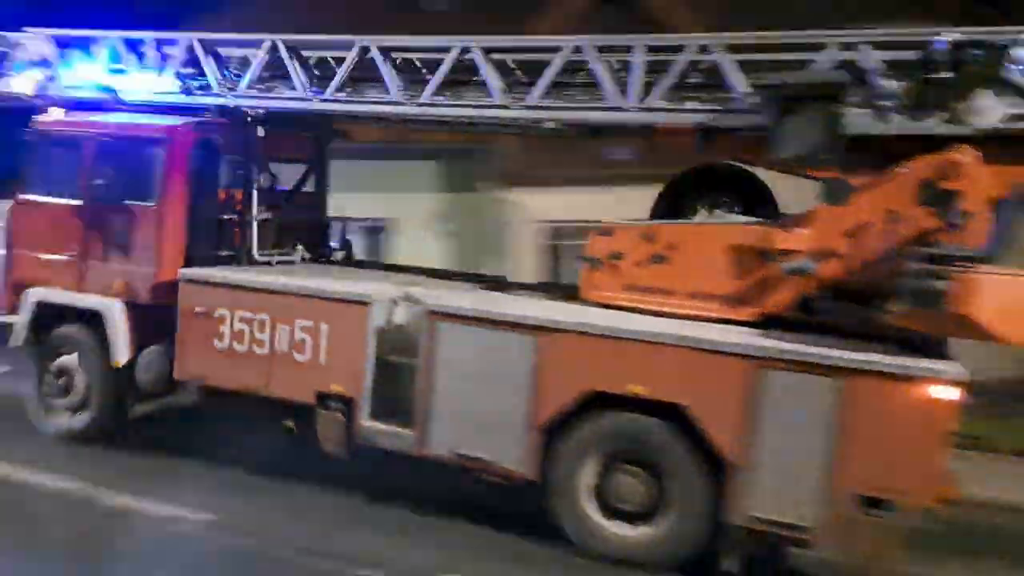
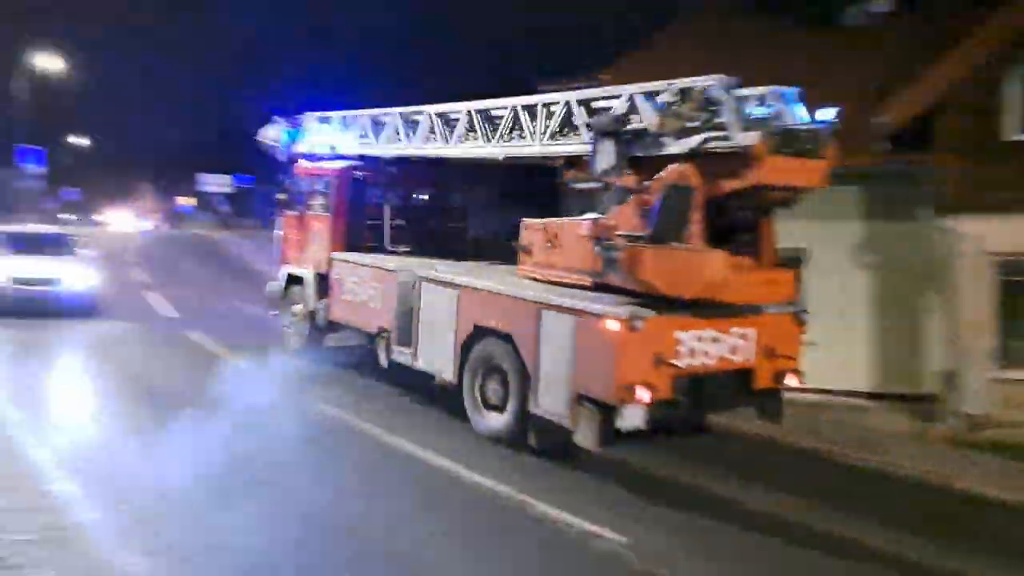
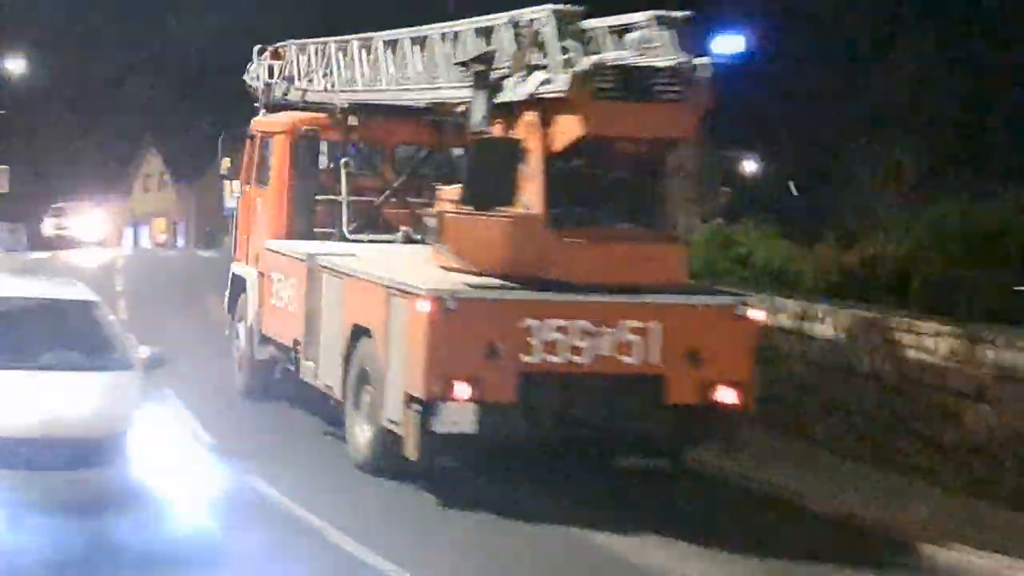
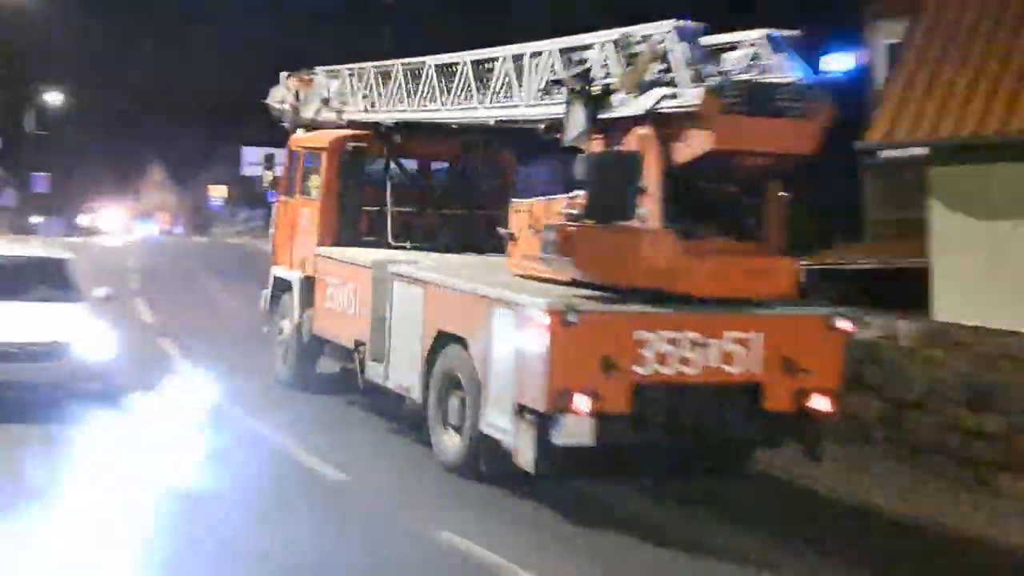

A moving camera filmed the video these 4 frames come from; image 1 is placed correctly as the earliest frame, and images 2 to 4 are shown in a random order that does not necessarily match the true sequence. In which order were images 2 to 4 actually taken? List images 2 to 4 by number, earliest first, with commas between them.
2, 4, 3
